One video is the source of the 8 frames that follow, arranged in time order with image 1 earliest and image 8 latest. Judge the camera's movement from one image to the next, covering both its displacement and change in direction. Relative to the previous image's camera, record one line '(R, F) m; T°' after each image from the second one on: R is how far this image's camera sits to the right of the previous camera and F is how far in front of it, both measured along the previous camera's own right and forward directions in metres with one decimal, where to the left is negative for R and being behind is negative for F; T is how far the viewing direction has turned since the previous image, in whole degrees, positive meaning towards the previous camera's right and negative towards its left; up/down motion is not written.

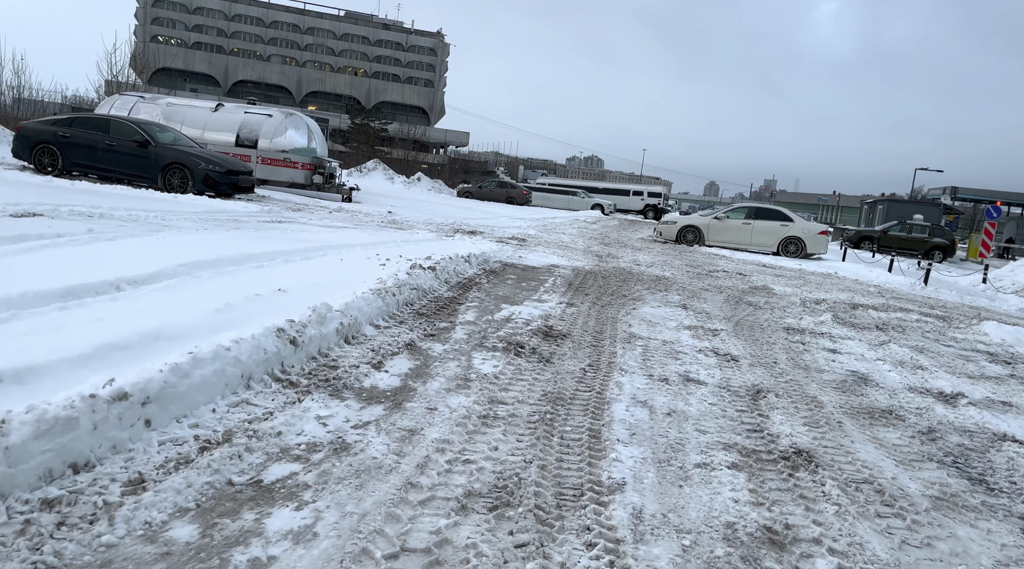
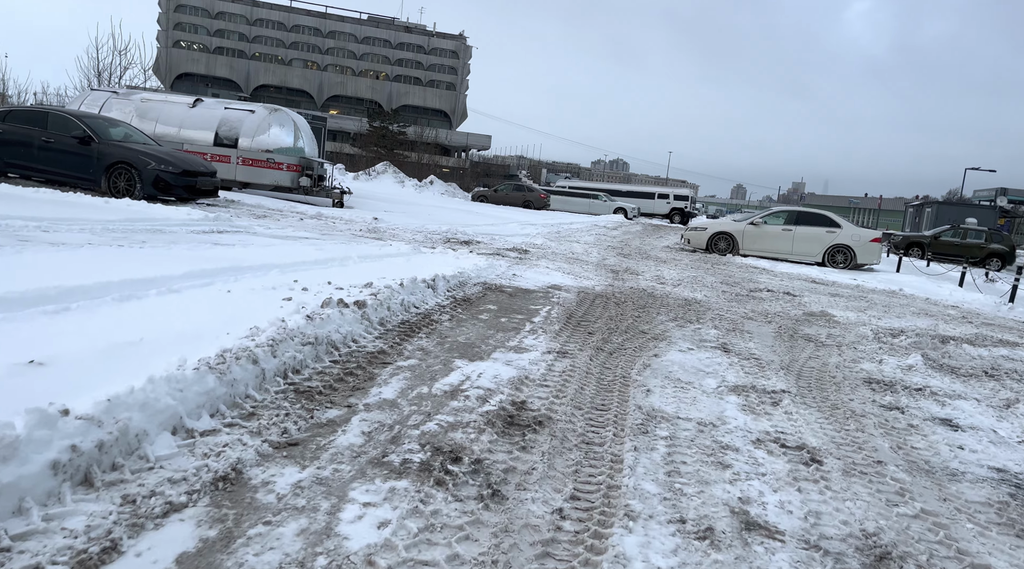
(+0.5, +2.6) m; -2°
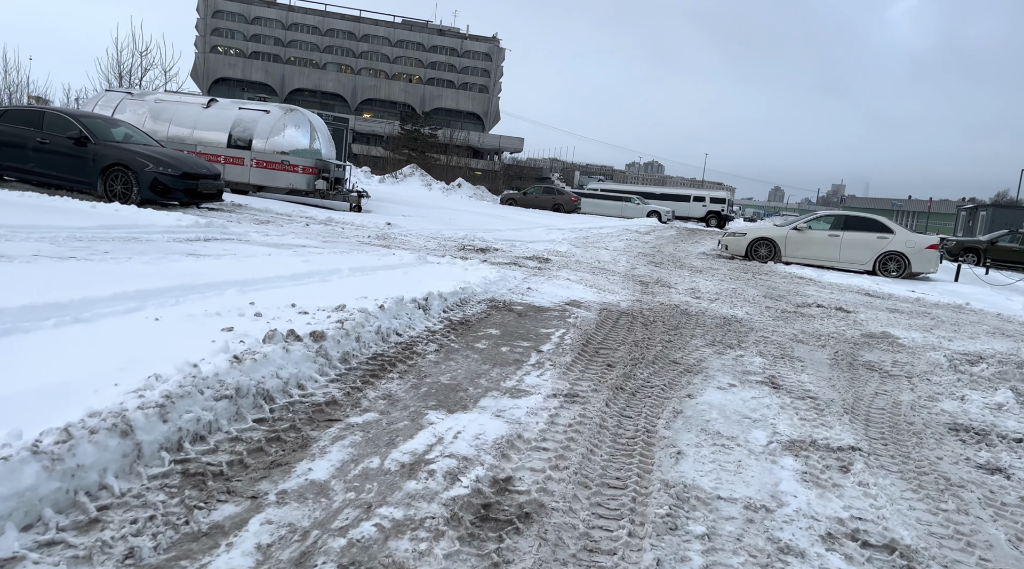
(+0.2, +1.2) m; -3°
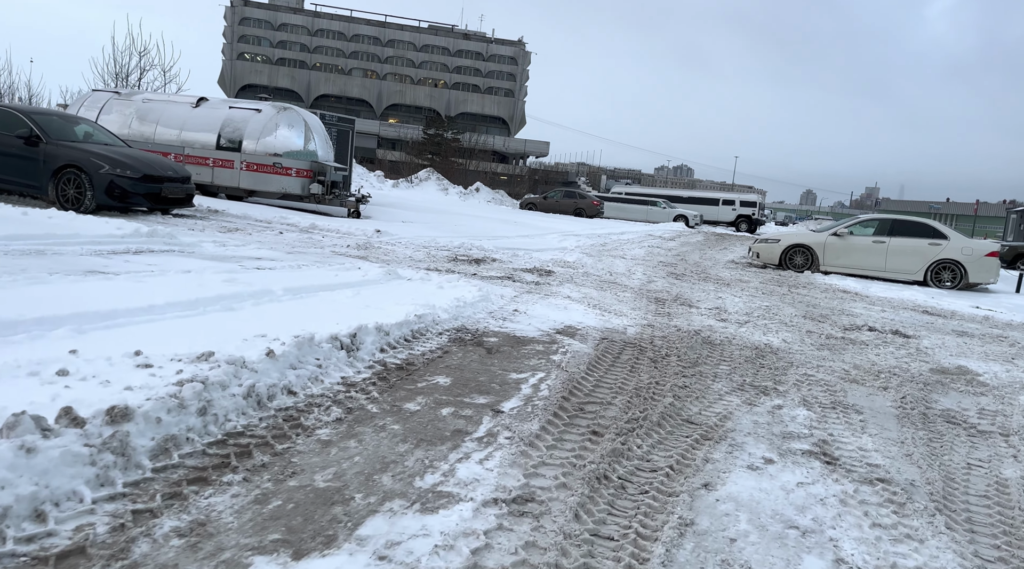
(+0.5, +1.7) m; -2°
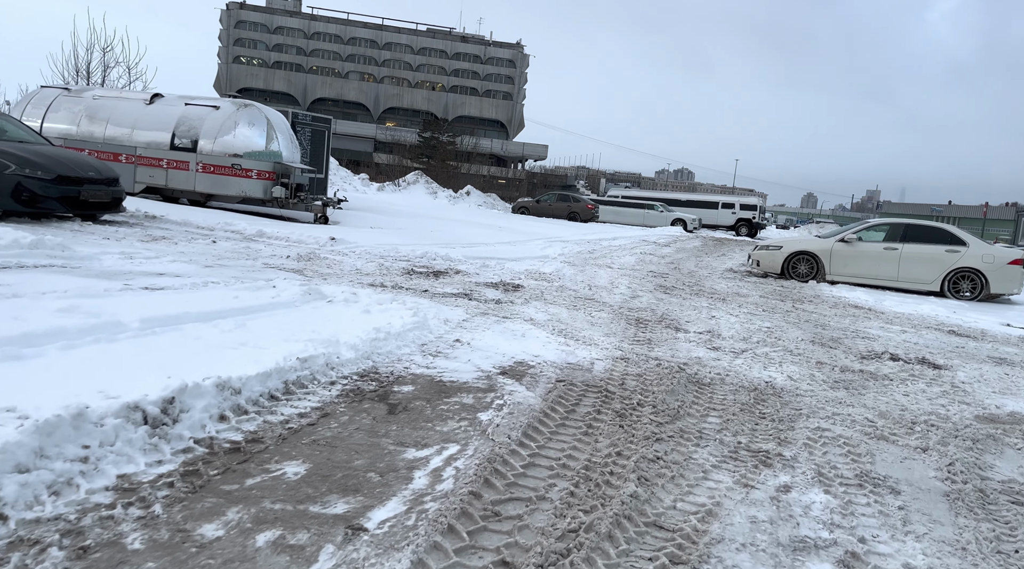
(+0.5, +1.5) m; 0°
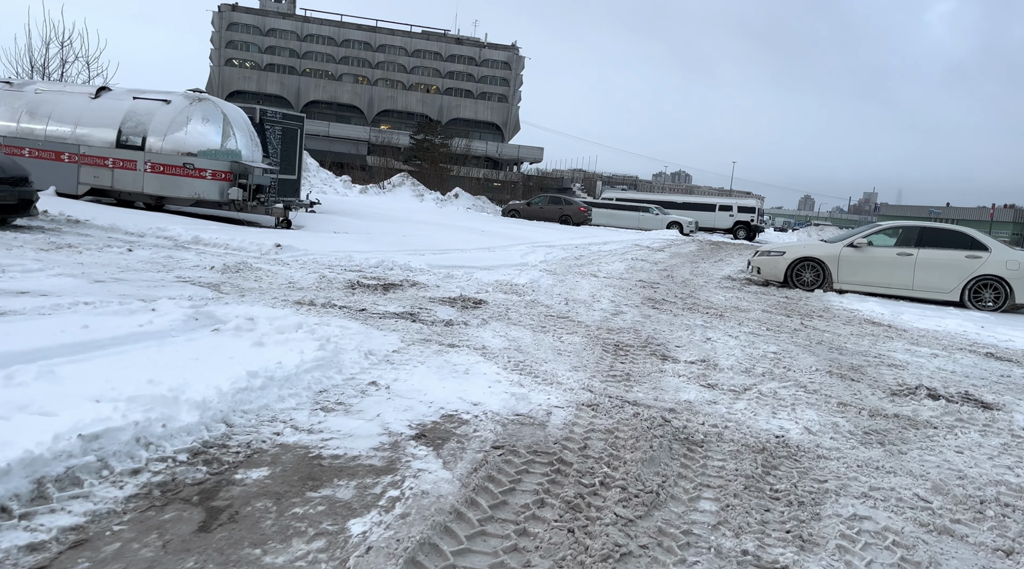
(+0.4, +1.5) m; 0°
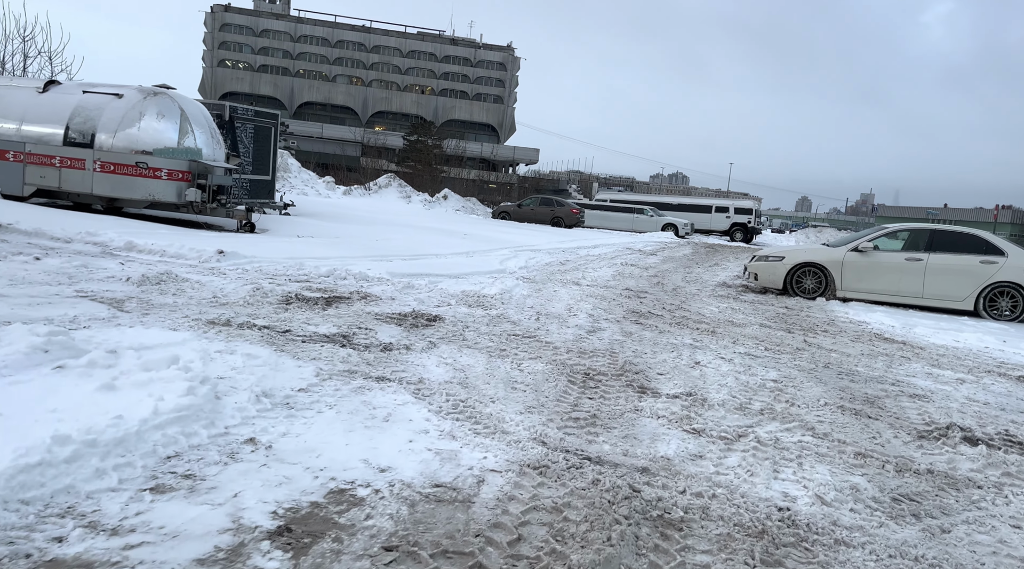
(+0.4, +1.2) m; 0°
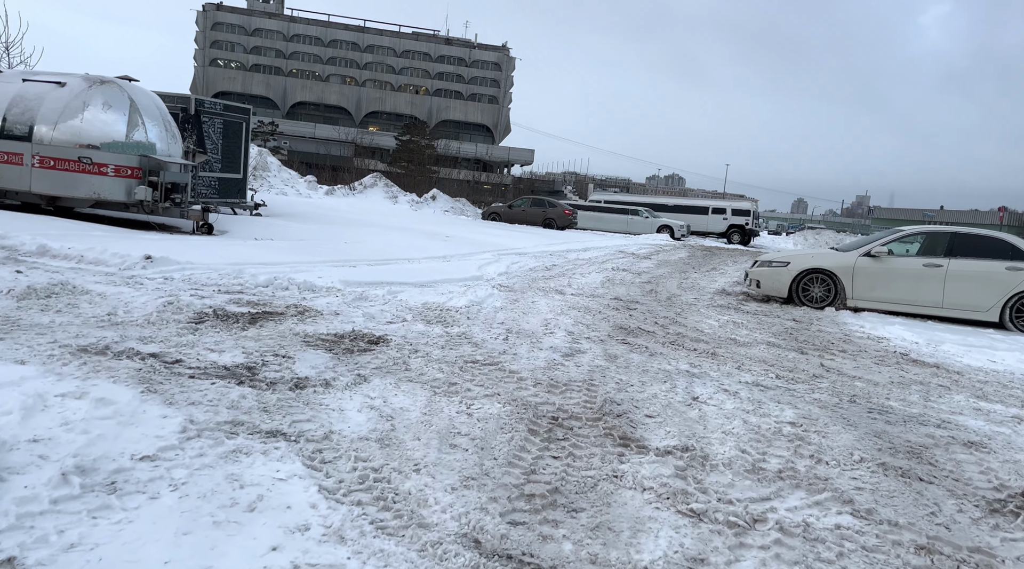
(+0.3, +1.3) m; 0°
